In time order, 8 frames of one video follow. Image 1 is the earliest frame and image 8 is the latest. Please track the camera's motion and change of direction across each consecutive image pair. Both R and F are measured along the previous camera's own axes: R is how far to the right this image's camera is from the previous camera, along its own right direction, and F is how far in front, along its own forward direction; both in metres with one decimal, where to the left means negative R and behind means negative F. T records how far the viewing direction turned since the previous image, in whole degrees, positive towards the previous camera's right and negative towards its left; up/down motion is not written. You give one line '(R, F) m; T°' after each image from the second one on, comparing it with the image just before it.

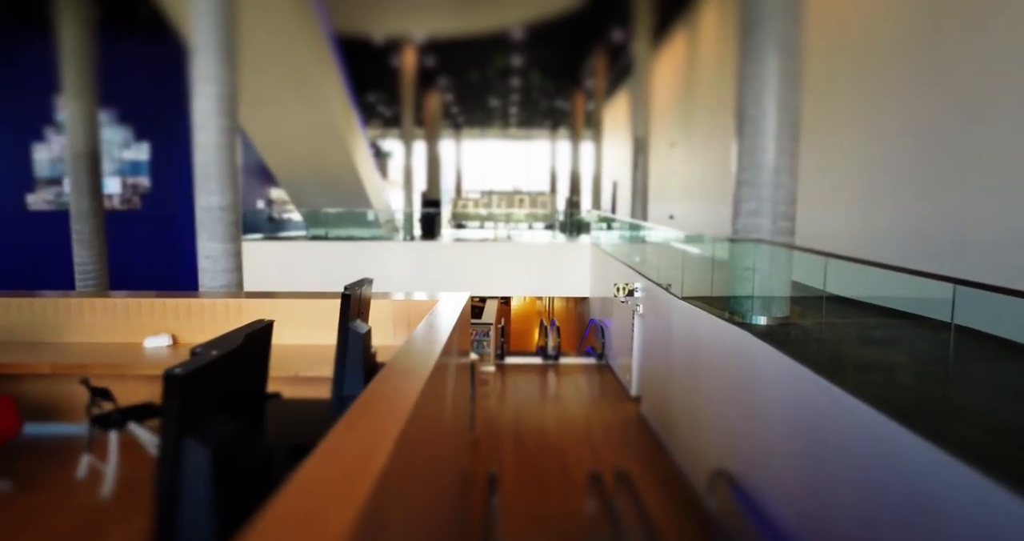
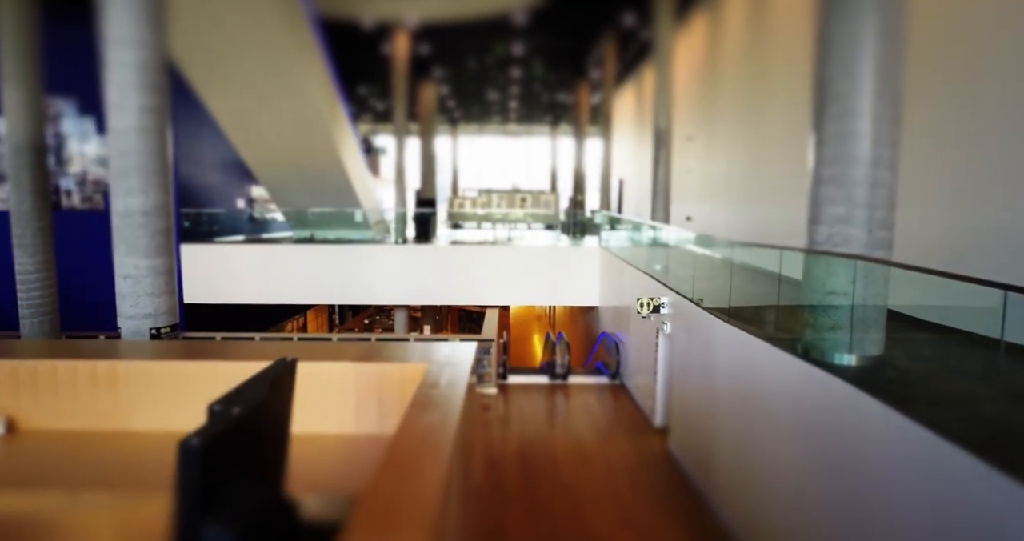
(-0.1, +0.9) m; 0°
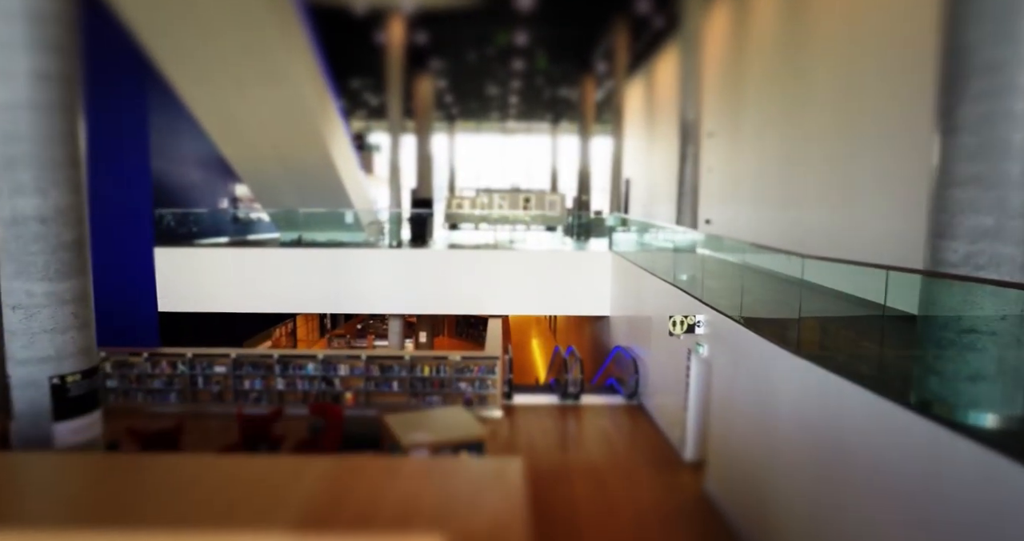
(-0.2, +0.8) m; +1°
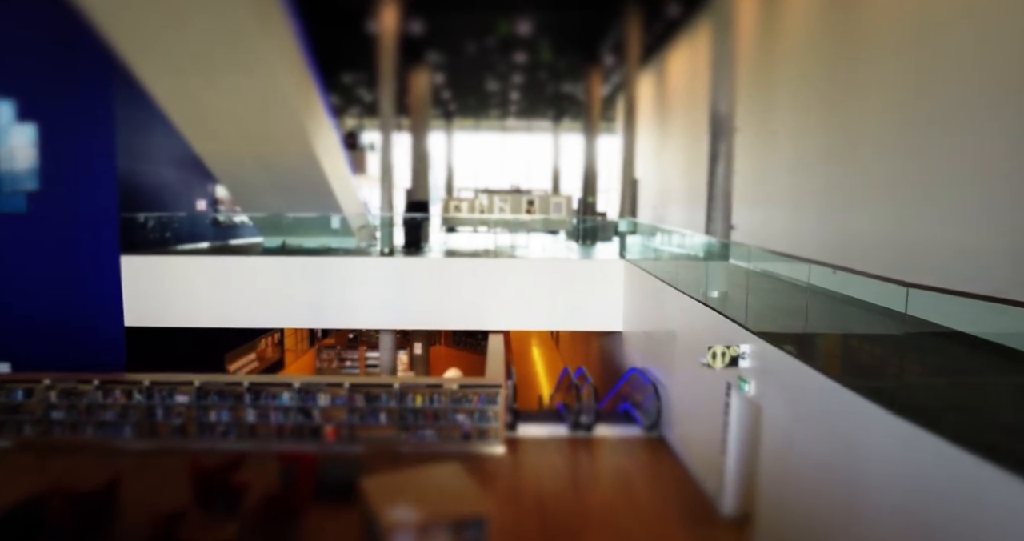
(-0.1, +0.8) m; 0°
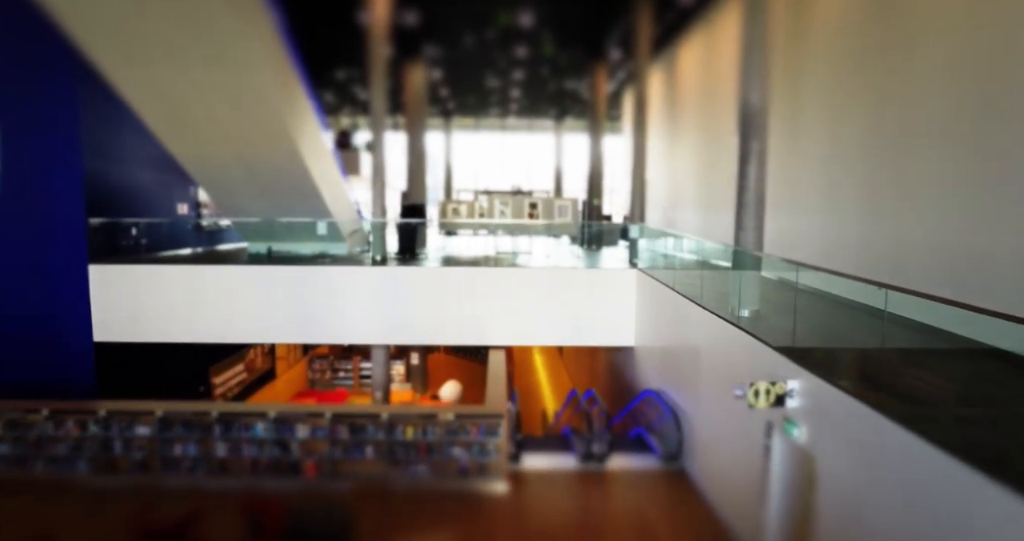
(0.0, +0.6) m; 0°
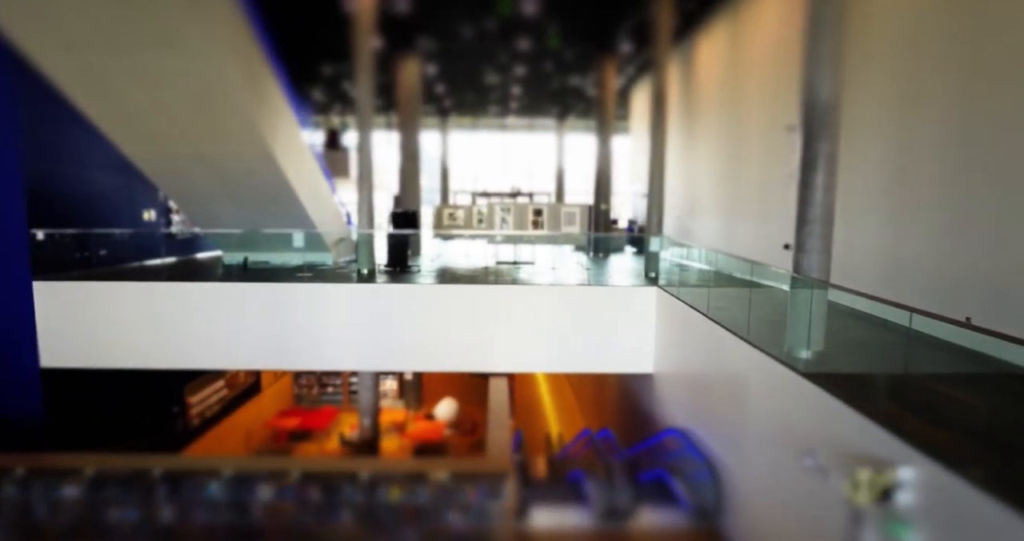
(-0.1, +0.9) m; 0°
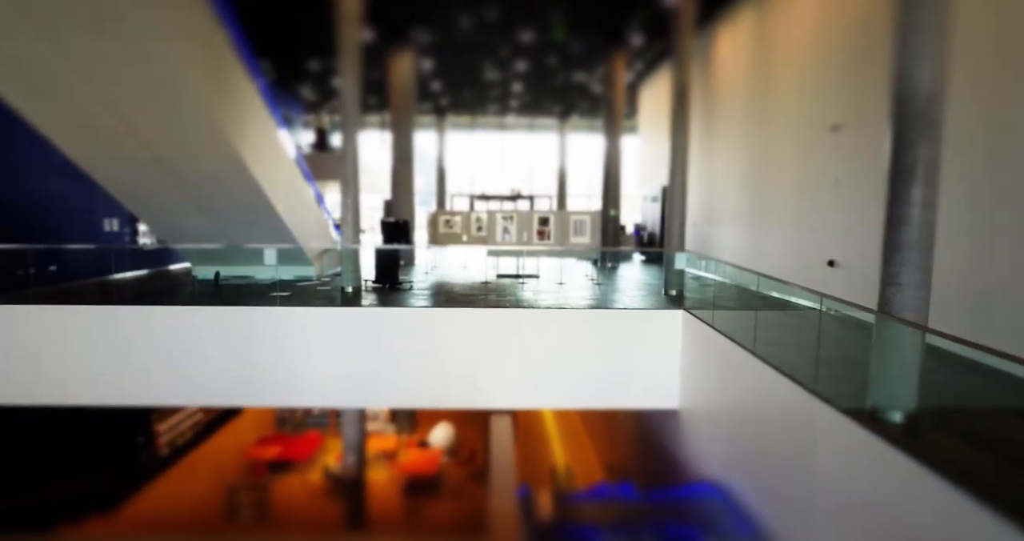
(-0.1, +0.9) m; 0°
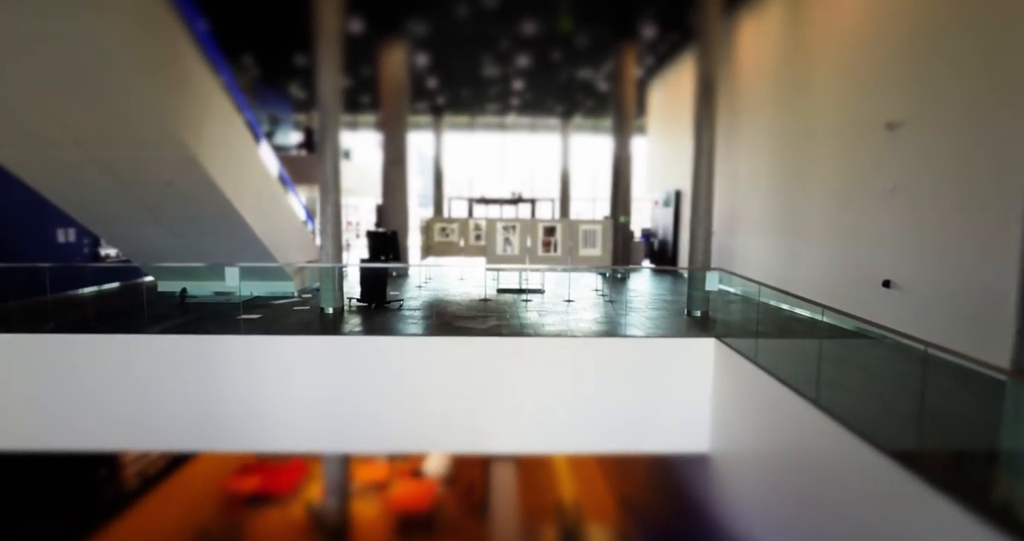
(0.0, +0.8) m; 0°
